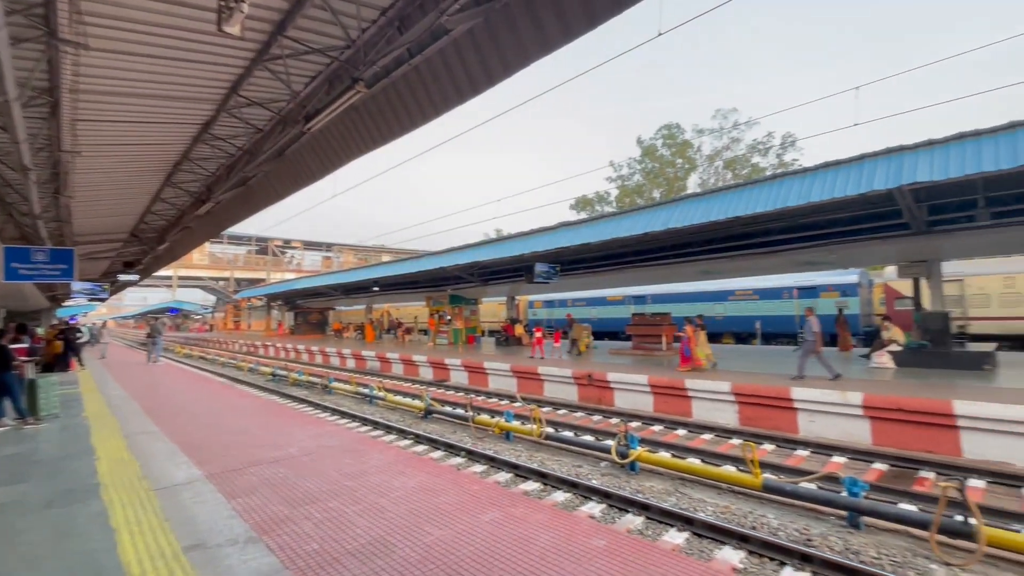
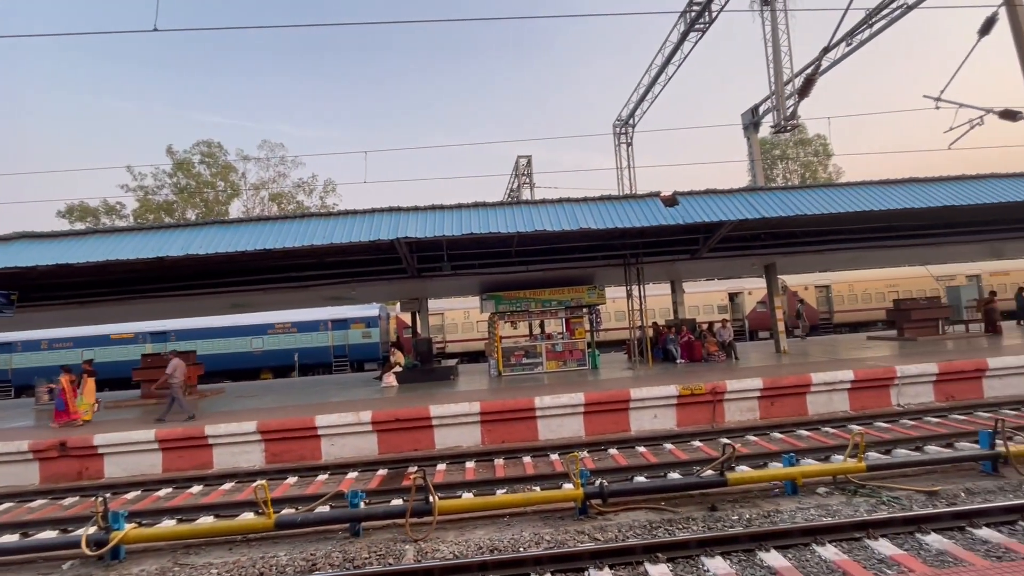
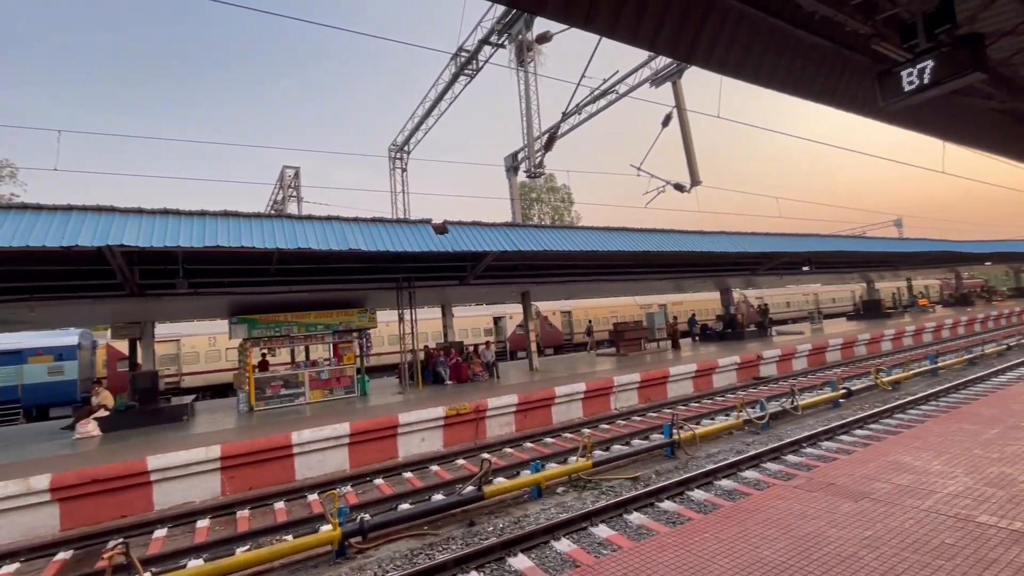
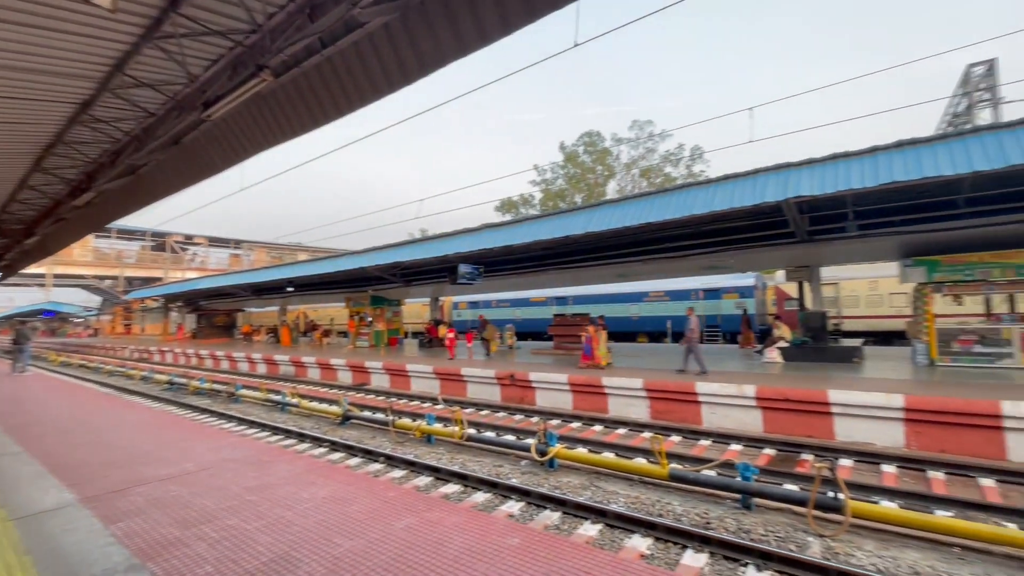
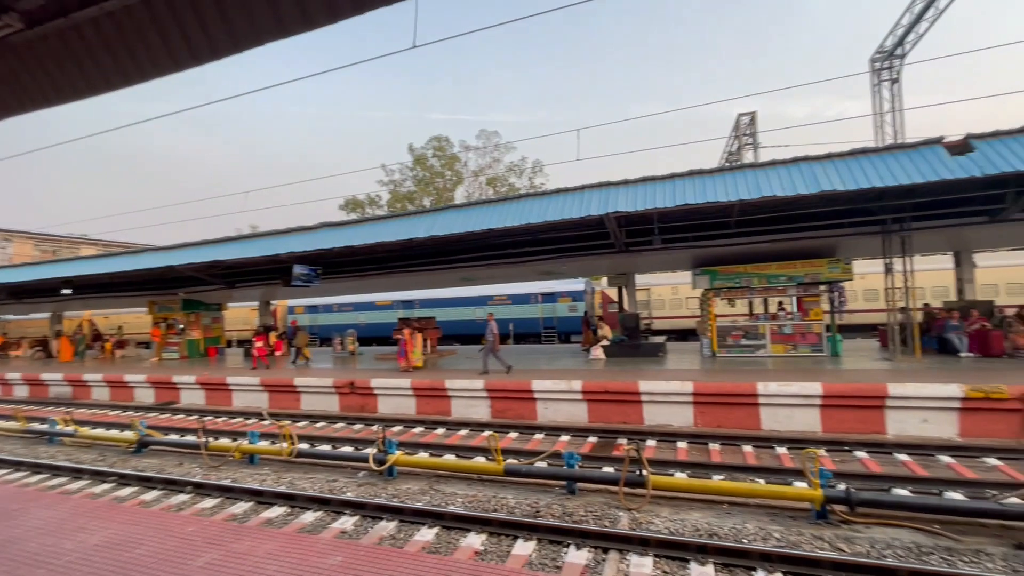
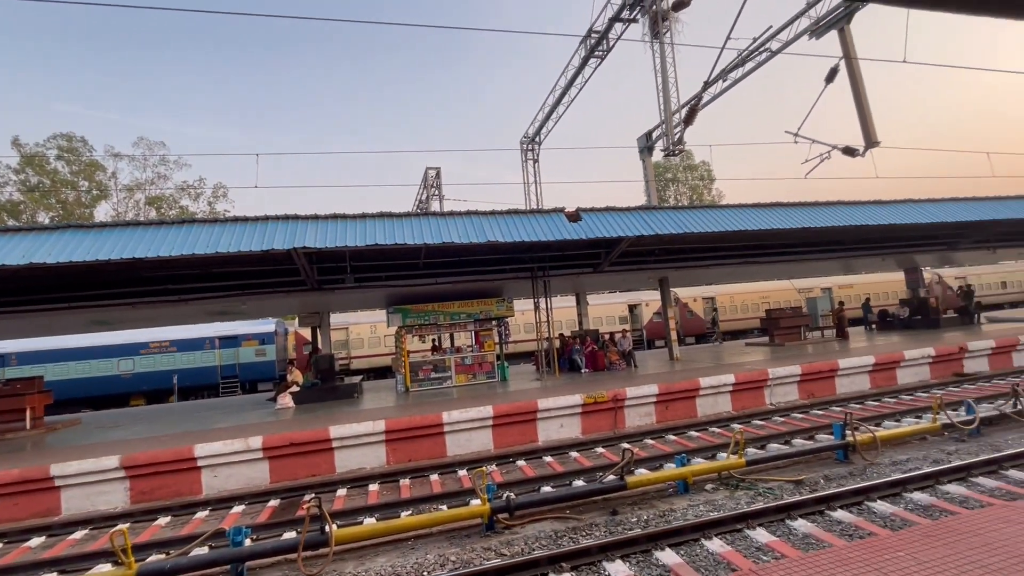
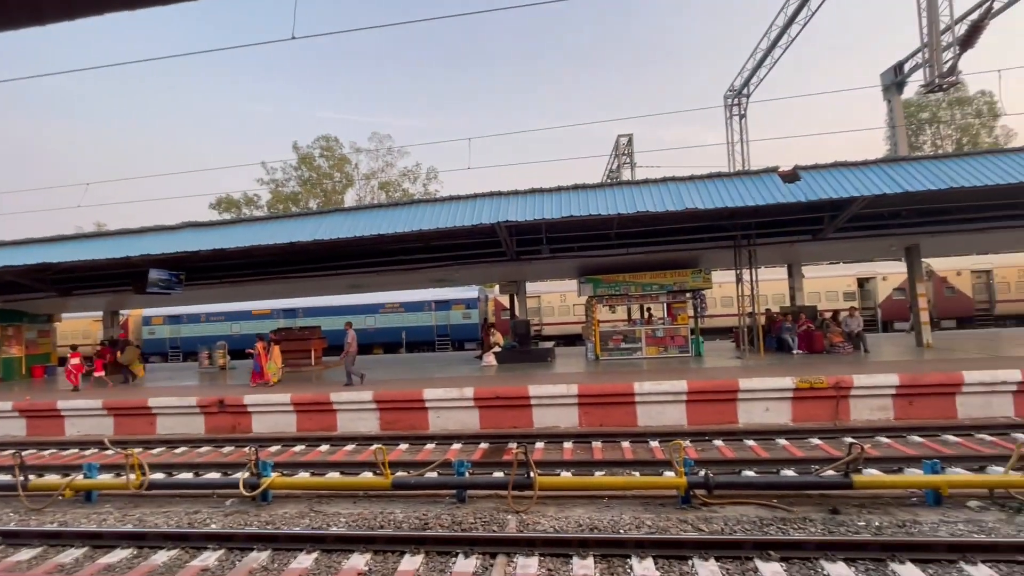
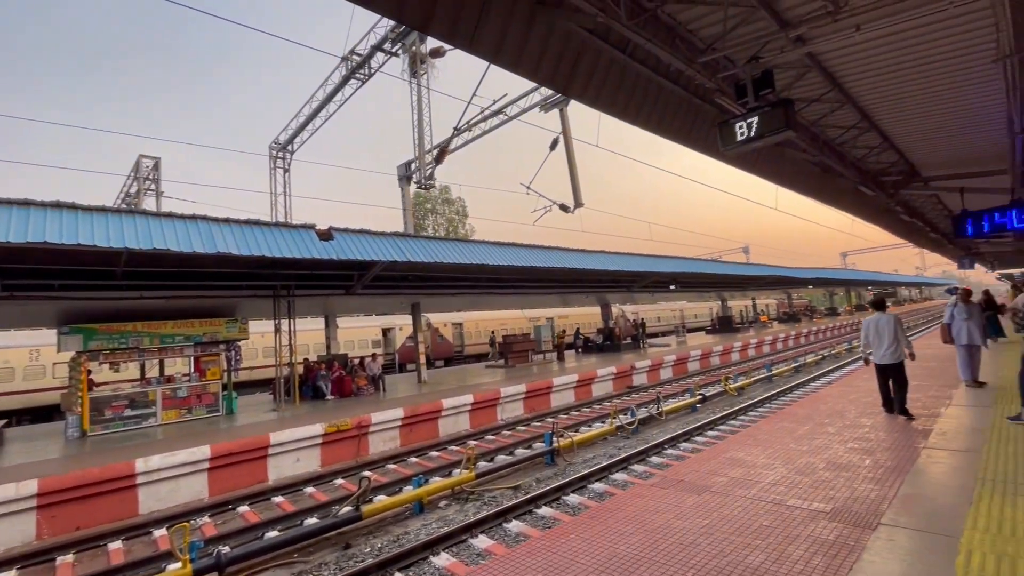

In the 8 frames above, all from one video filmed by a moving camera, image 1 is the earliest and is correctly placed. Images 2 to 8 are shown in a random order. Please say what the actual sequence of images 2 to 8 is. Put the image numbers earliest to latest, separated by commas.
4, 5, 7, 2, 6, 3, 8
